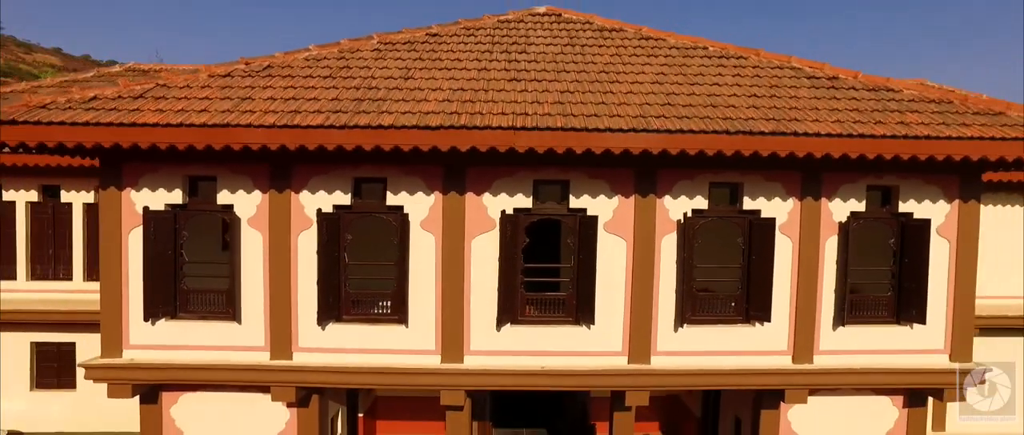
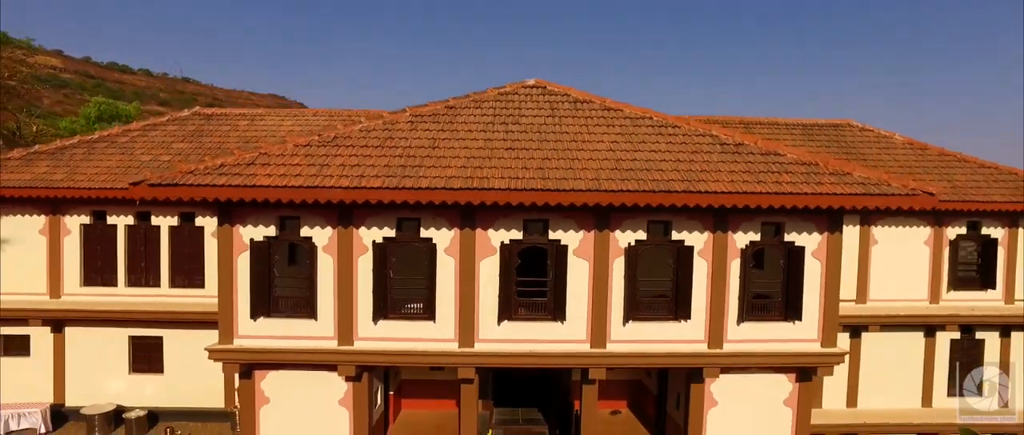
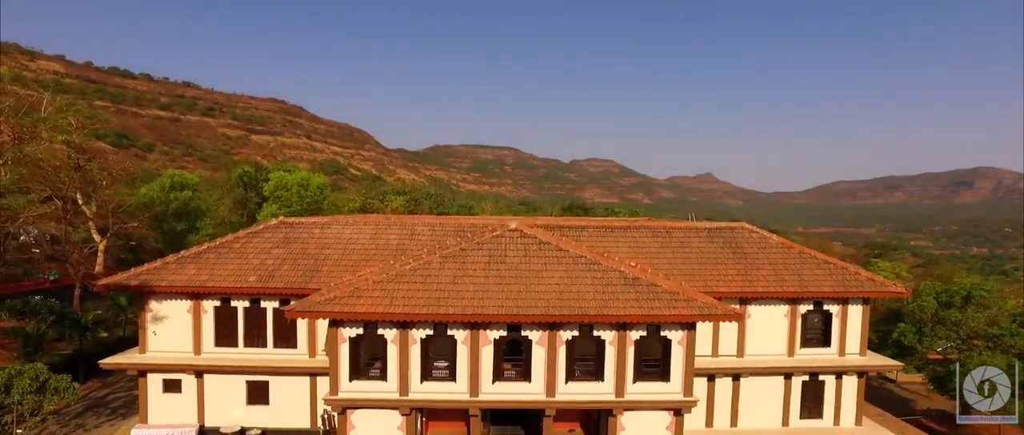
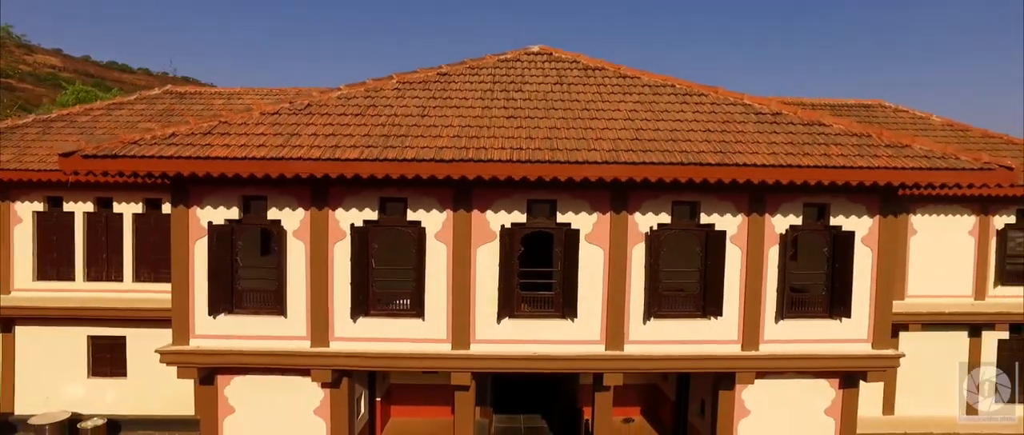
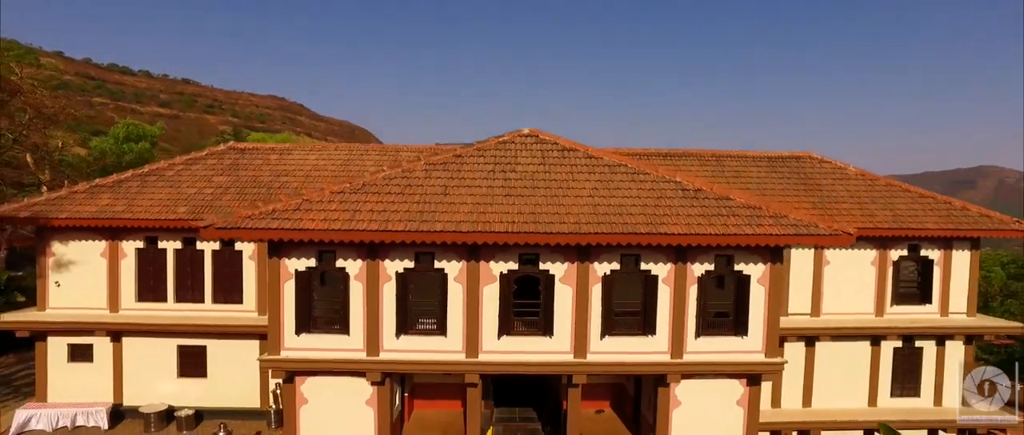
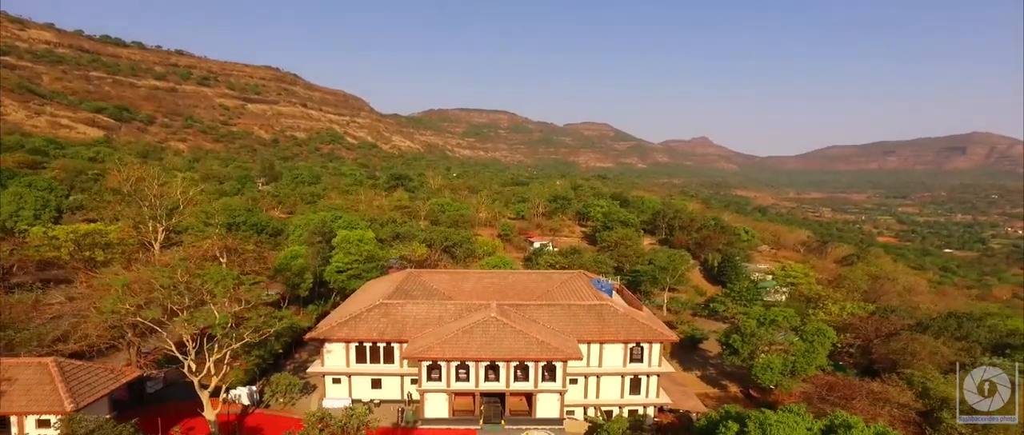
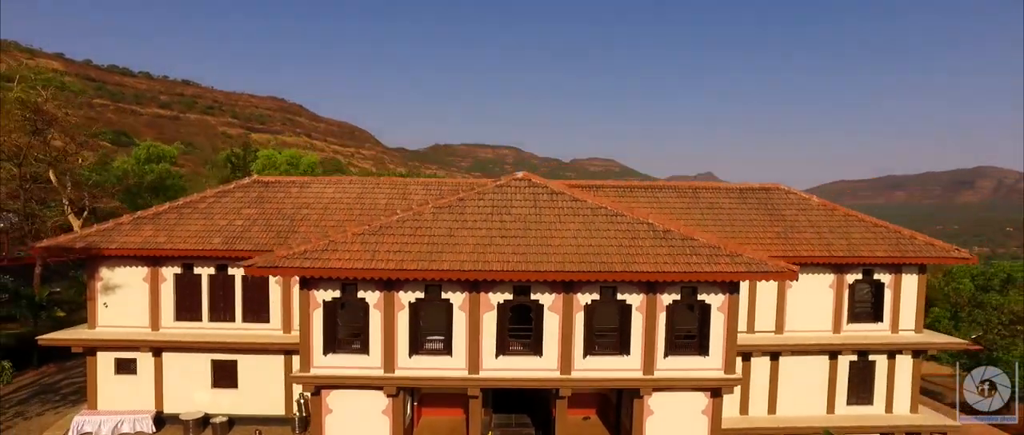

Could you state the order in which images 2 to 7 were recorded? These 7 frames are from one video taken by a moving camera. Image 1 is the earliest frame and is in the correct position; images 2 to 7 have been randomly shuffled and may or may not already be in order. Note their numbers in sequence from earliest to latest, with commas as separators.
4, 2, 5, 7, 3, 6
